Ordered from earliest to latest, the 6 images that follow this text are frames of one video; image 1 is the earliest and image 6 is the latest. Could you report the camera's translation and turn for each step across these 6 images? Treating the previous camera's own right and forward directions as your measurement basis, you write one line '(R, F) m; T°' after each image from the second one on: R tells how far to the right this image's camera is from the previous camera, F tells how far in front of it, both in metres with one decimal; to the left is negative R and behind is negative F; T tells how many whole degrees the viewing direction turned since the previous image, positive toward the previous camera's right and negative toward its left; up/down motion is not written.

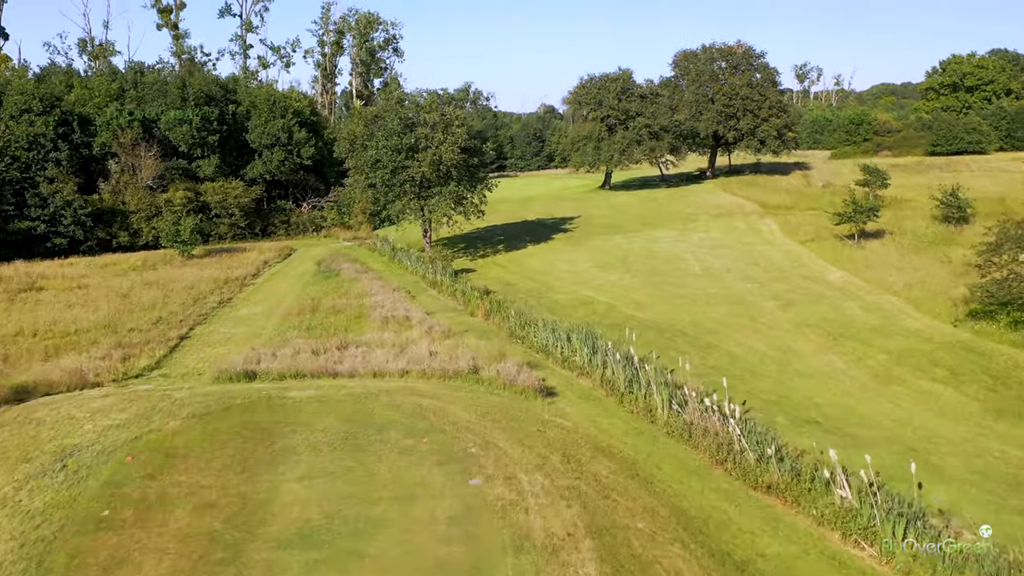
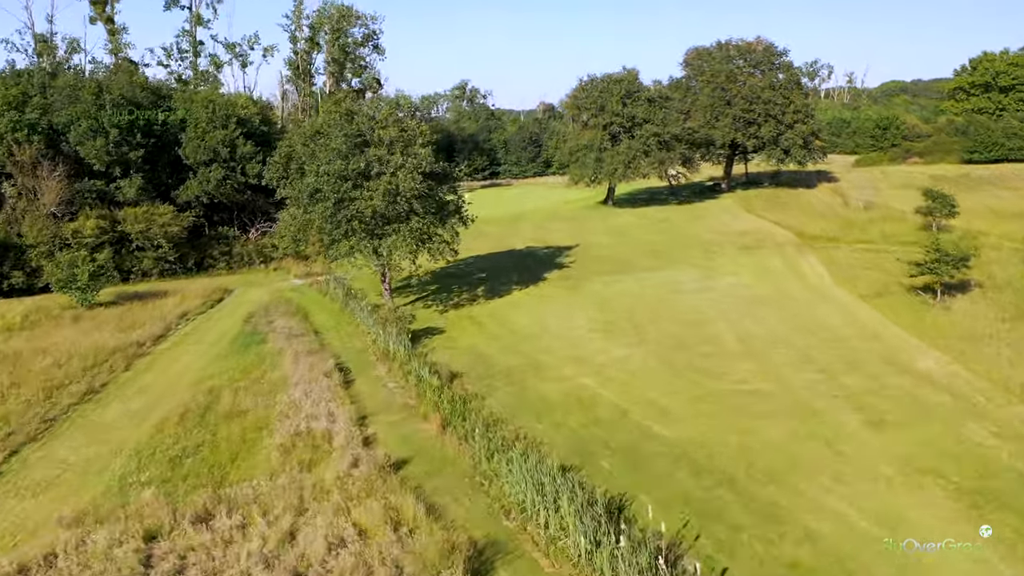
(+0.7, +6.7) m; 0°
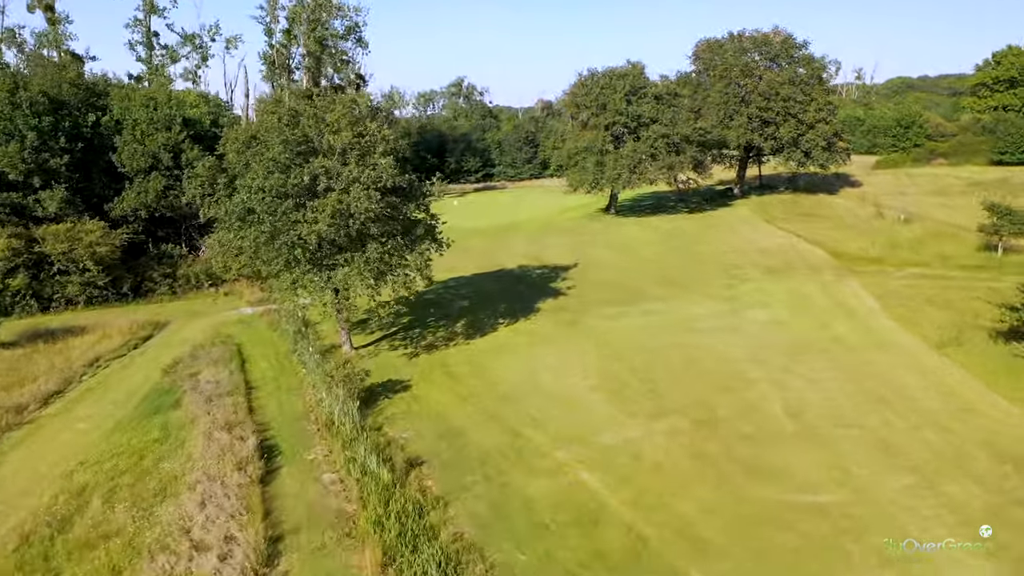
(+0.4, +4.8) m; 0°
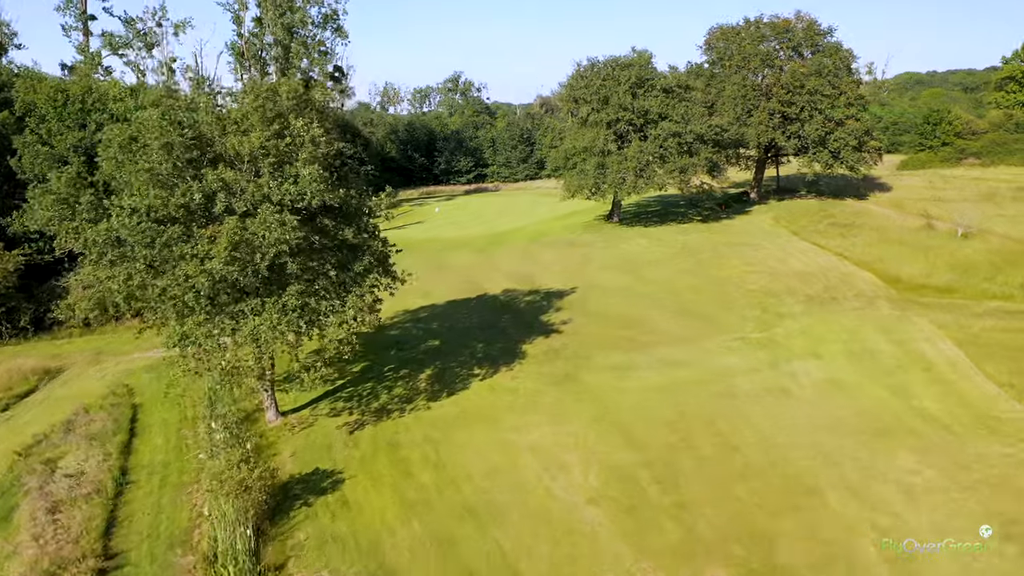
(+0.5, +5.2) m; 0°
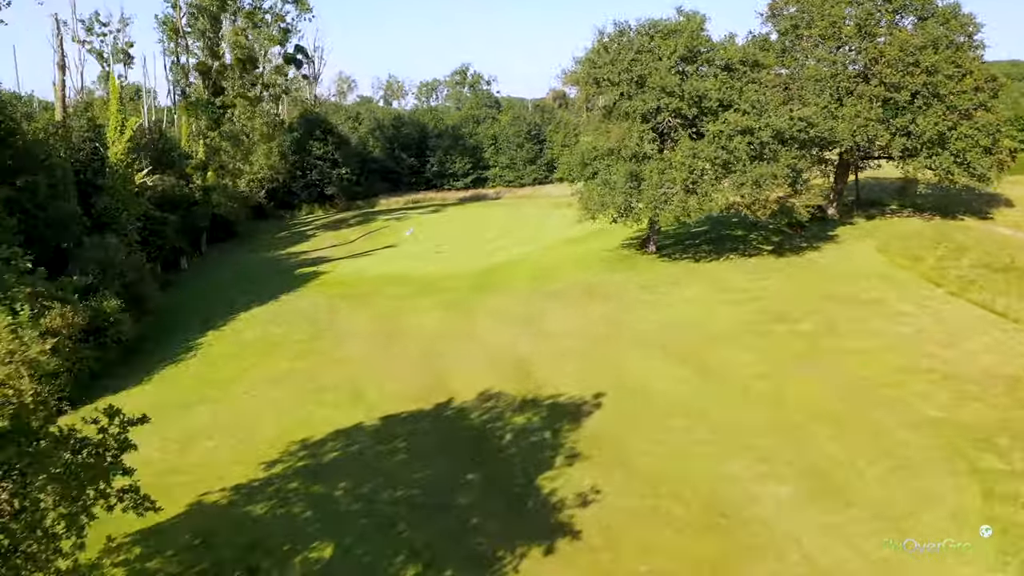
(+0.6, +11.1) m; -1°
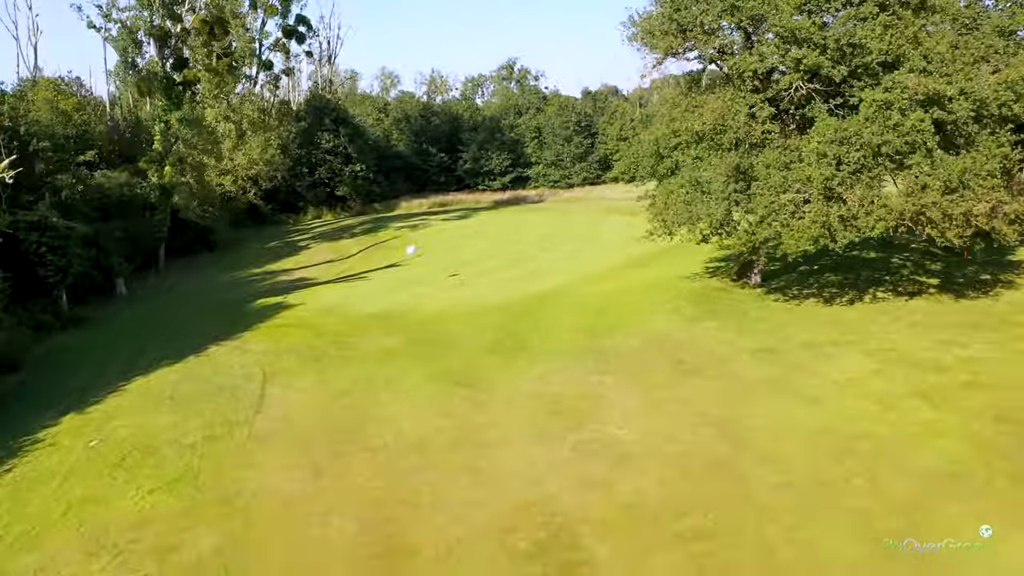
(+0.2, +8.7) m; -3°
